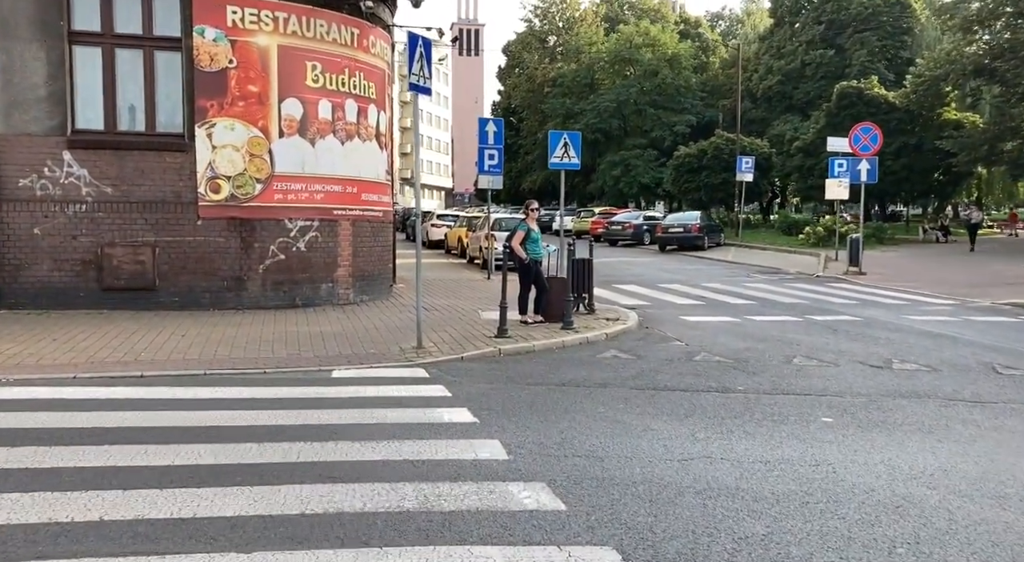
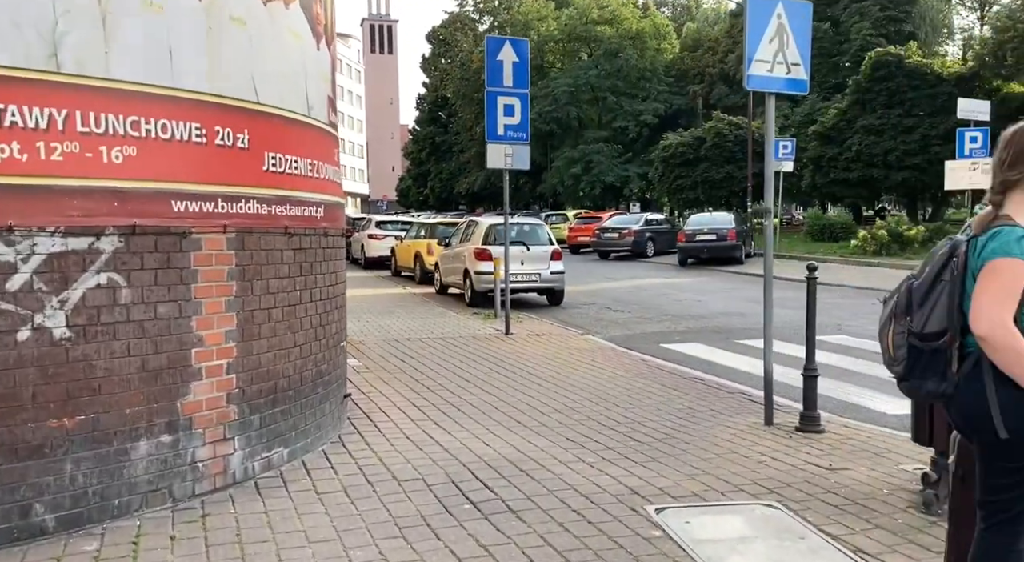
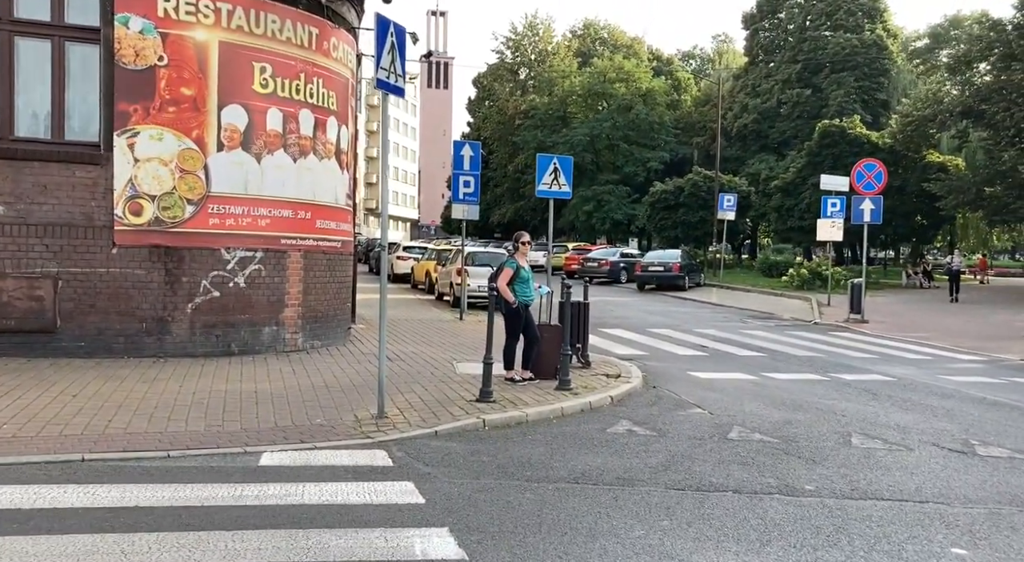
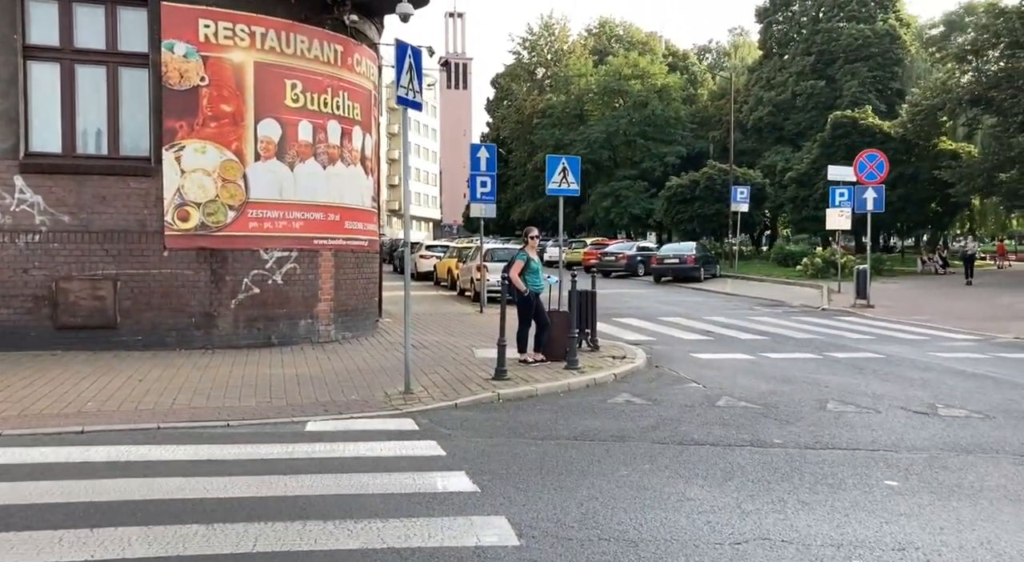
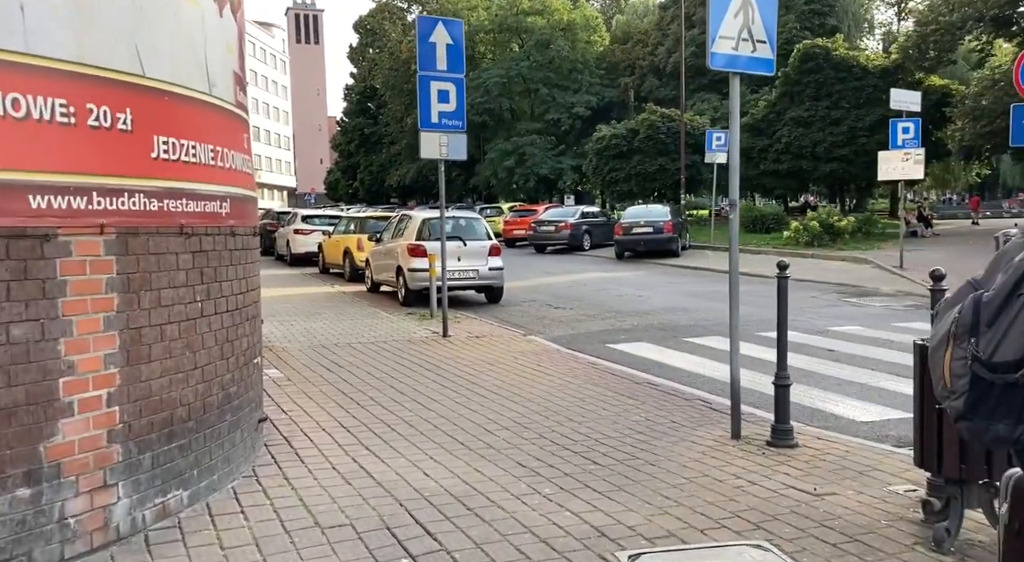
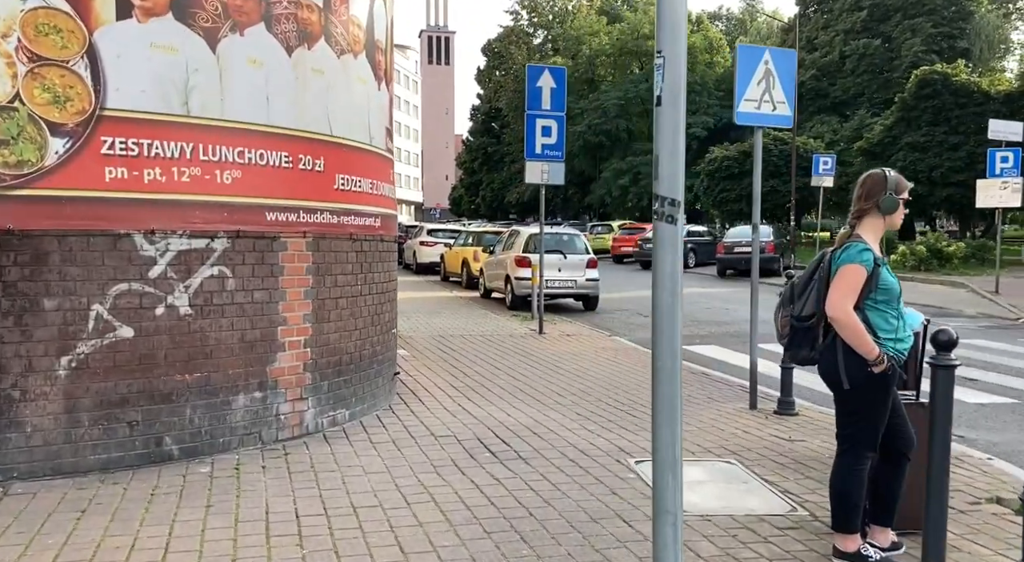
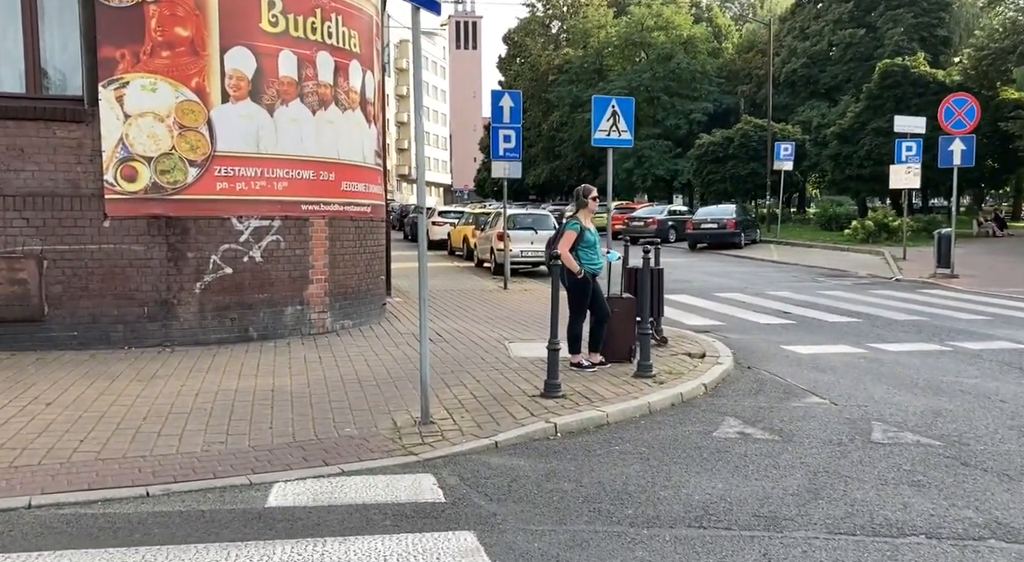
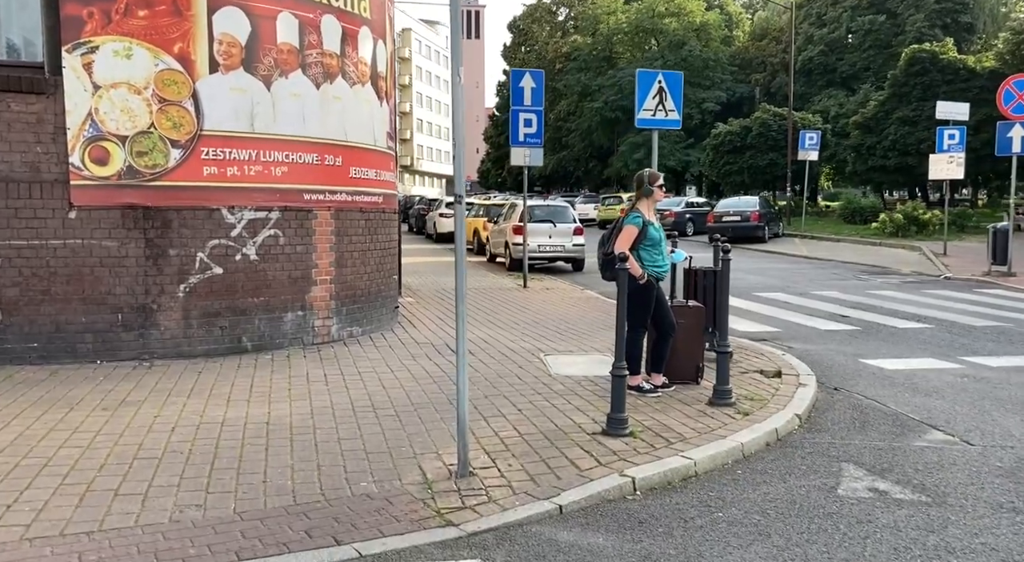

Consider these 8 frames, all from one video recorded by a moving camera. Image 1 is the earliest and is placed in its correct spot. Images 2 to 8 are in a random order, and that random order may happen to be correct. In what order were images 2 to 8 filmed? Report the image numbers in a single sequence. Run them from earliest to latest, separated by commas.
4, 3, 7, 8, 6, 2, 5
